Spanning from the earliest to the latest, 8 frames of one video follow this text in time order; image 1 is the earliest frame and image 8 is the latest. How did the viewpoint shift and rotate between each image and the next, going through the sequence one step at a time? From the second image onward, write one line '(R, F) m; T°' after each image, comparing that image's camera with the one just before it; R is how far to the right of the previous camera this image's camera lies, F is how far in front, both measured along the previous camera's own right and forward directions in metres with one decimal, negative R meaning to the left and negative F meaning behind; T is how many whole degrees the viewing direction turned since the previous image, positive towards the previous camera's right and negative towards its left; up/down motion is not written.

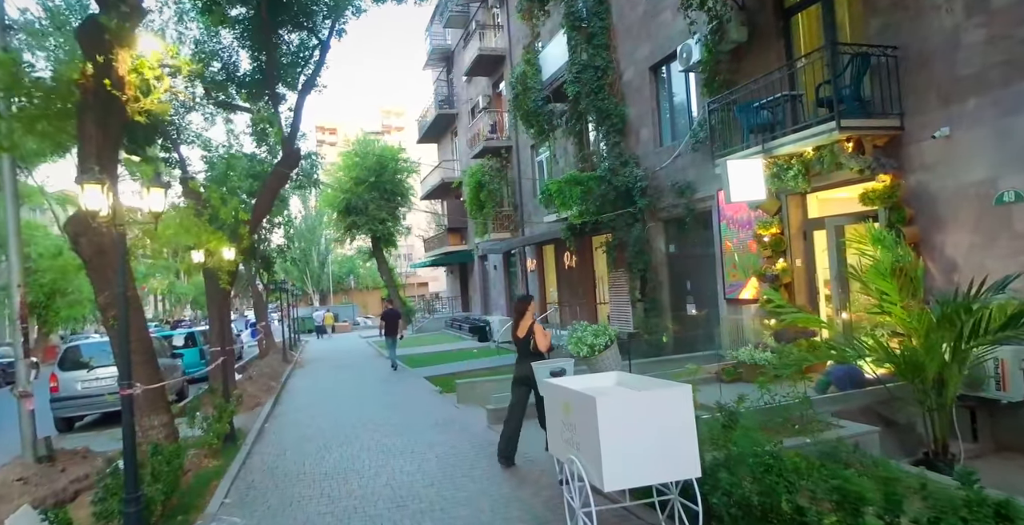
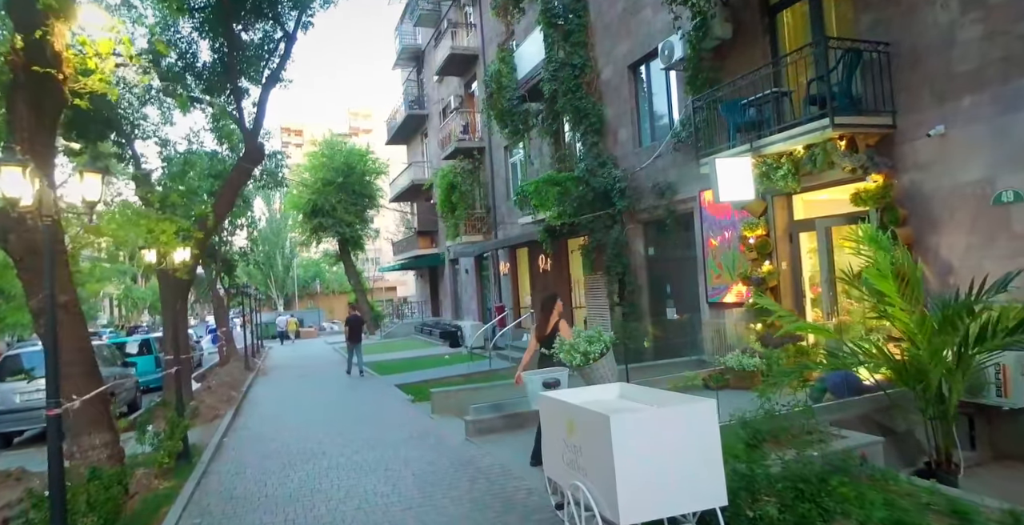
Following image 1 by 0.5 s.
(-0.1, +0.5) m; +3°
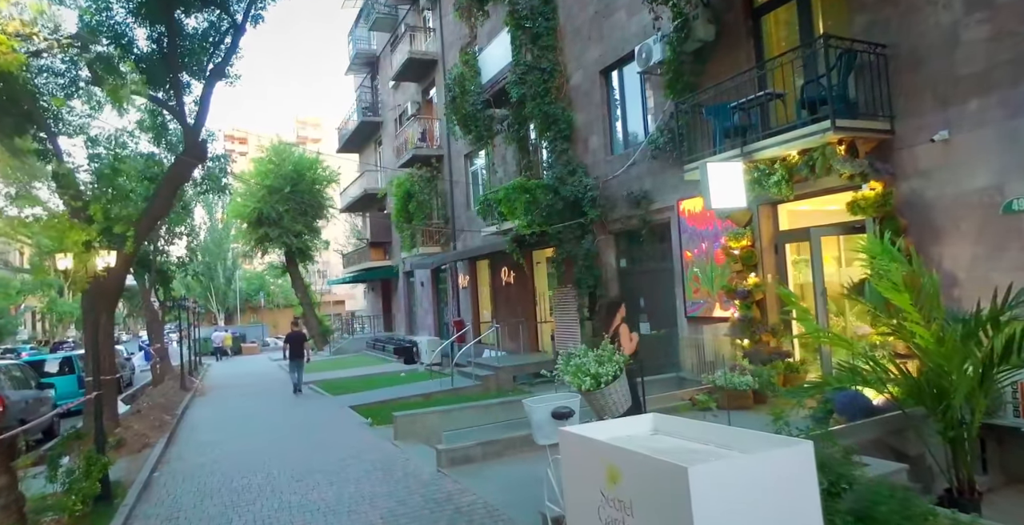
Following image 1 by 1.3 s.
(-0.3, +0.8) m; +4°
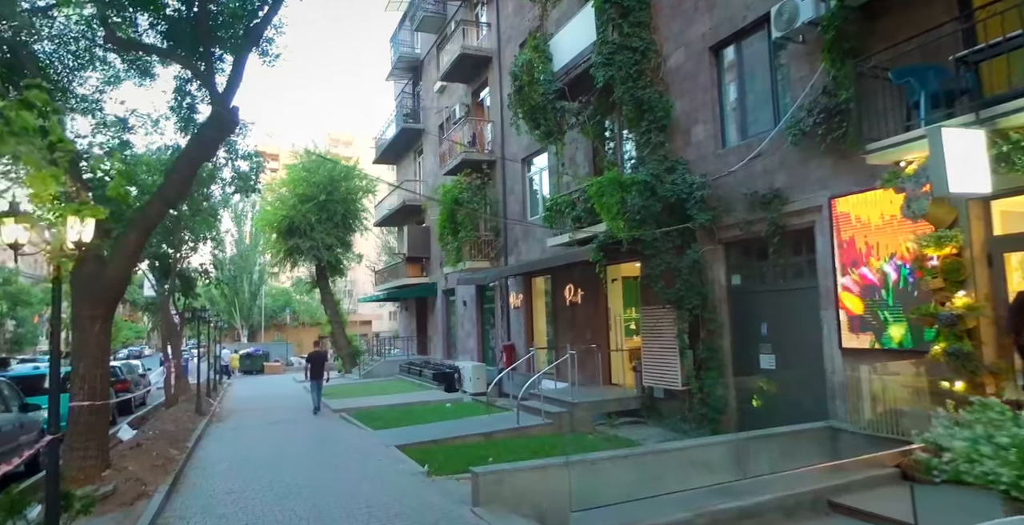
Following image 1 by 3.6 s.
(-1.0, +2.3) m; -2°
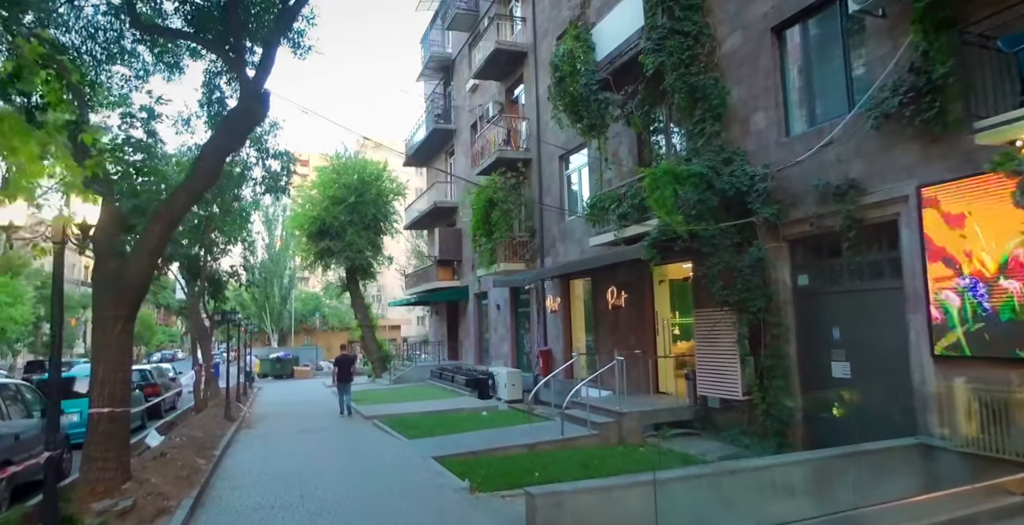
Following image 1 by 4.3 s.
(-0.3, +0.7) m; -2°
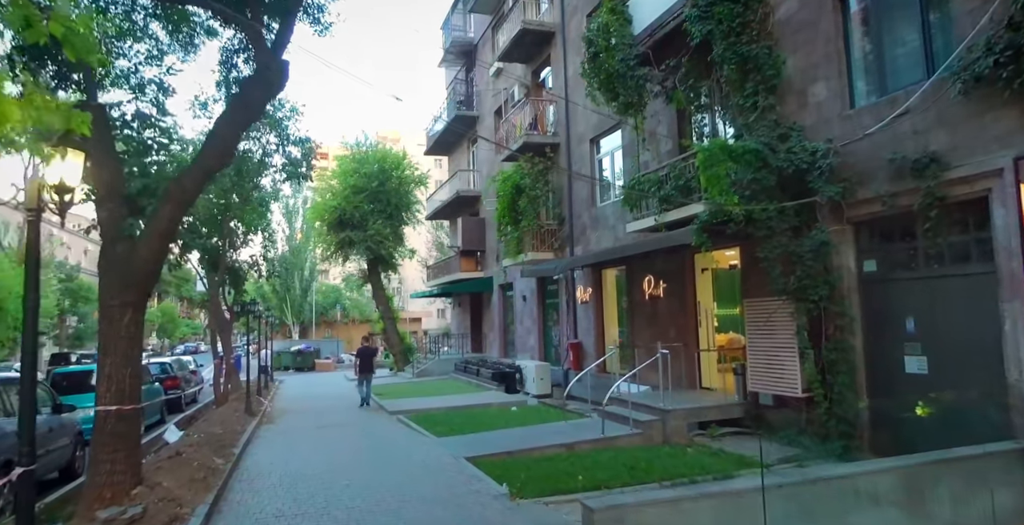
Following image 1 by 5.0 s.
(-0.3, +0.7) m; -2°
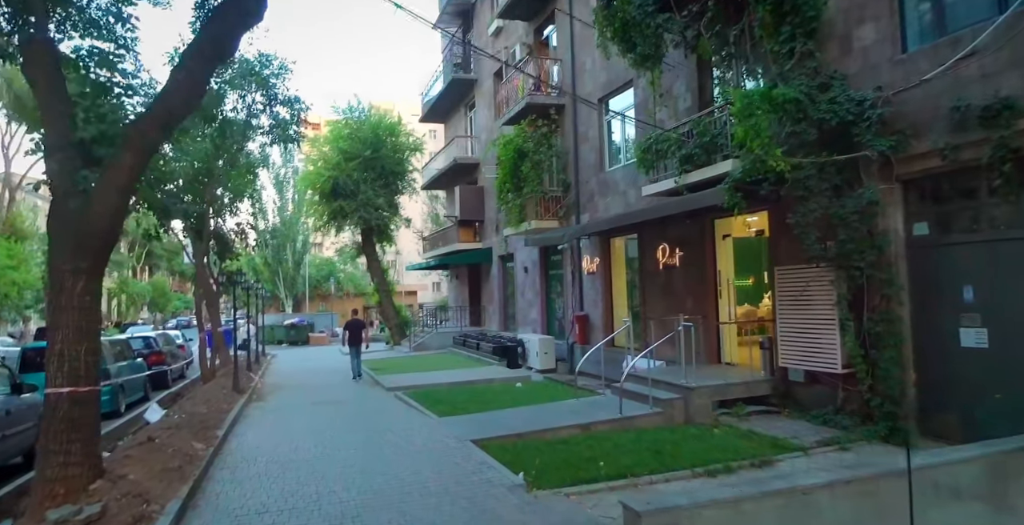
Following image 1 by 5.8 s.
(-0.2, +0.9) m; 0°
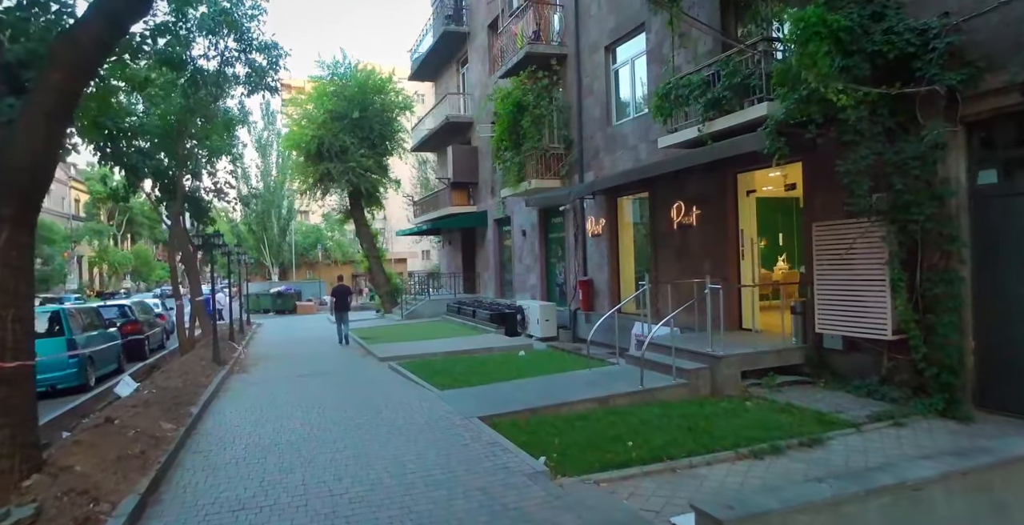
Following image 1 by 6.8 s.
(-0.3, +1.0) m; +1°
